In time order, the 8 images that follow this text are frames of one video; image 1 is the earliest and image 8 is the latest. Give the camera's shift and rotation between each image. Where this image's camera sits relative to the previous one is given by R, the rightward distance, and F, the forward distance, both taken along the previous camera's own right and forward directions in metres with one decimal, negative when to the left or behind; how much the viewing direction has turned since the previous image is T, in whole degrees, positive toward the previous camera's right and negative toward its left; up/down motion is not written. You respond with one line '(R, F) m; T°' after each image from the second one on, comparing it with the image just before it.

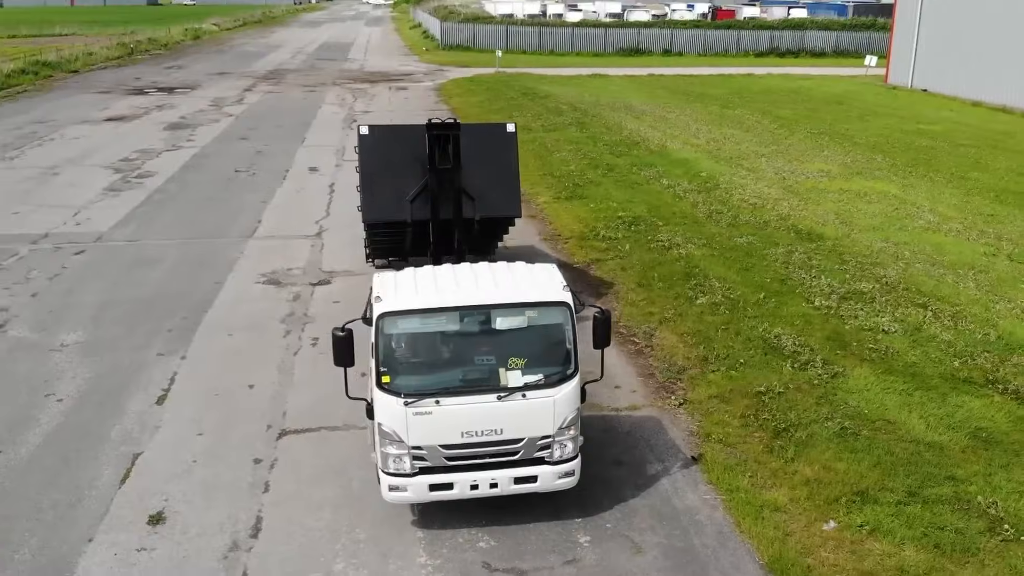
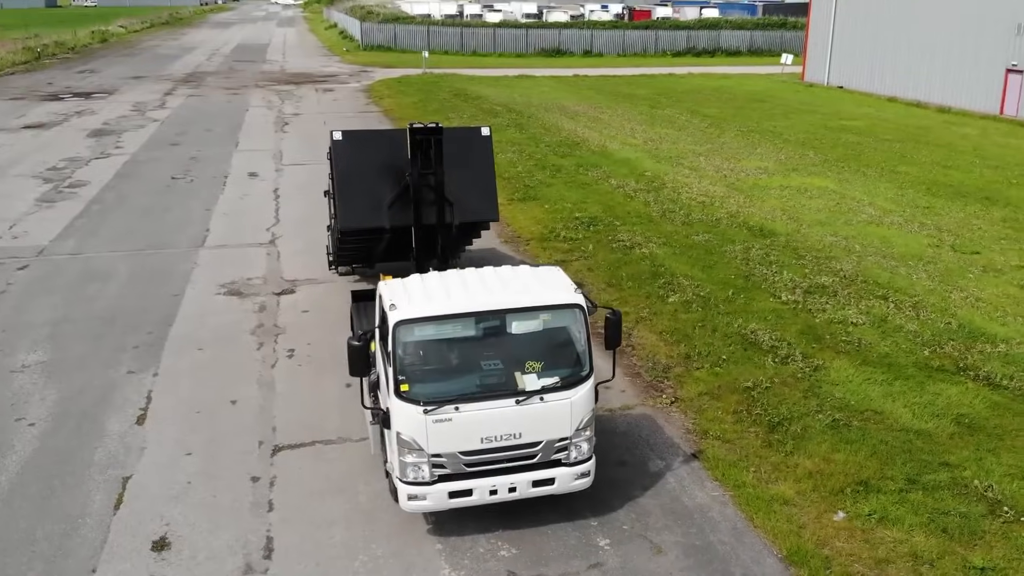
(-0.8, +0.1) m; +5°
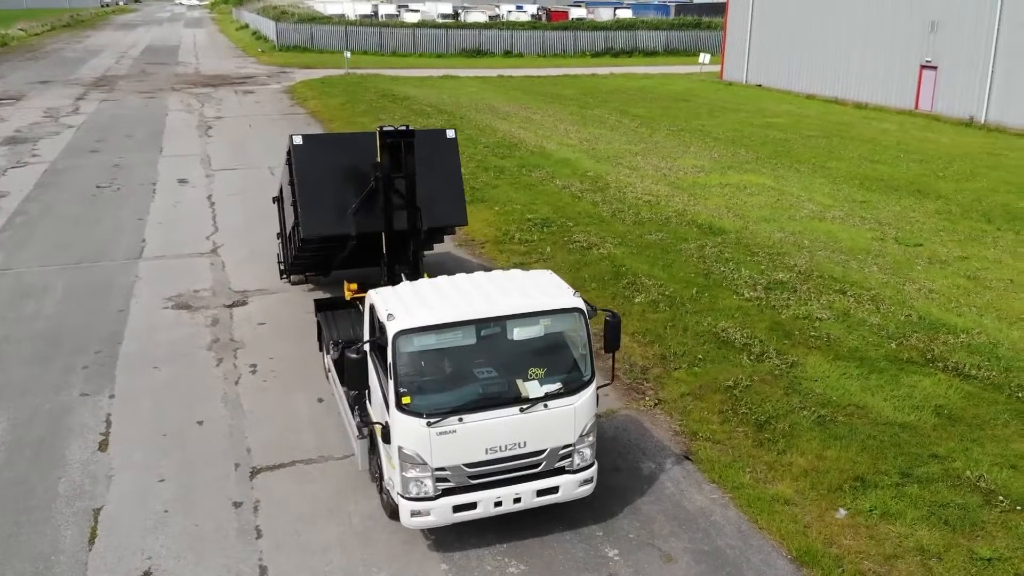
(-0.7, +0.3) m; +5°
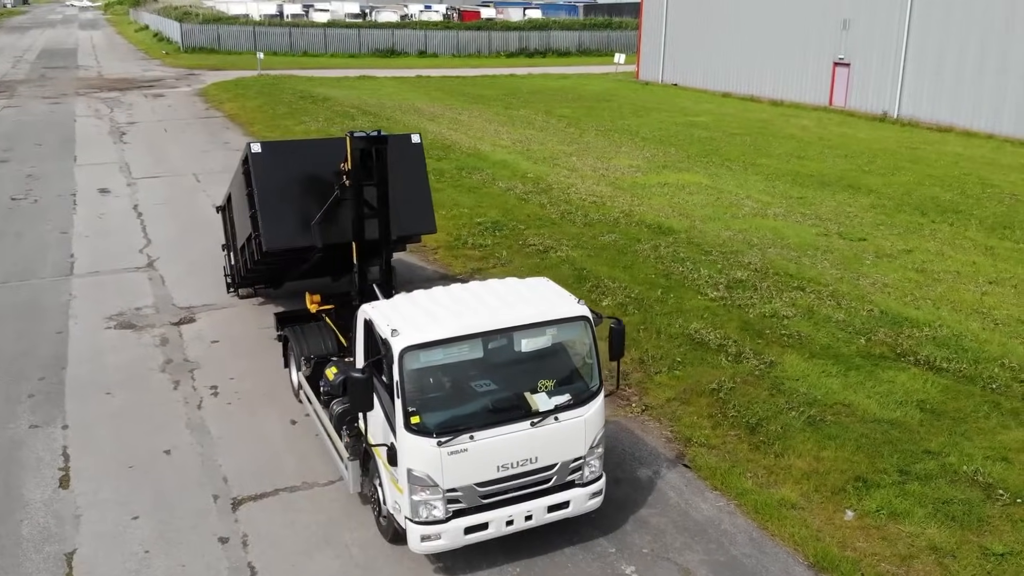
(-0.8, +0.4) m; +6°
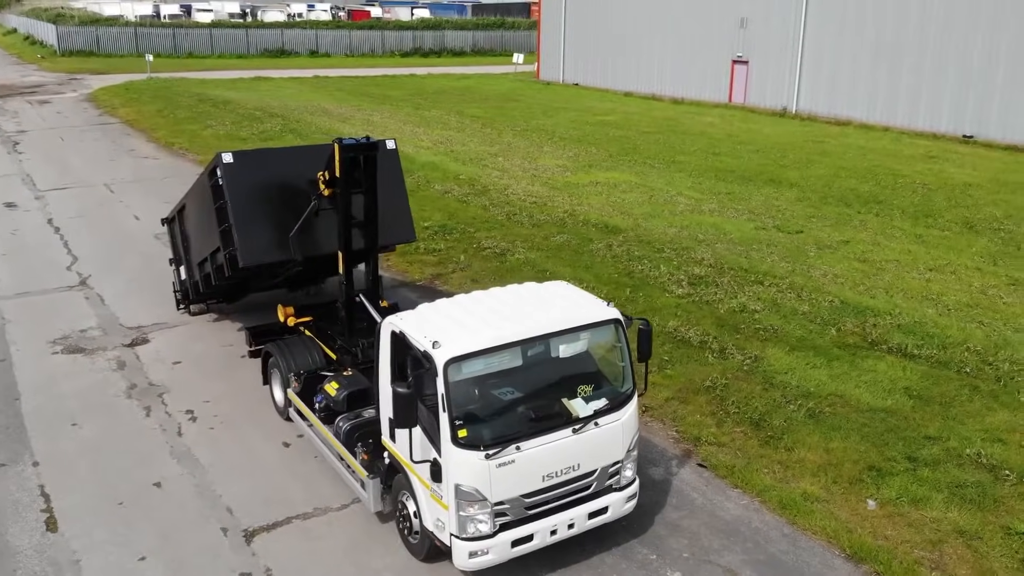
(-1.2, +0.3) m; +7°
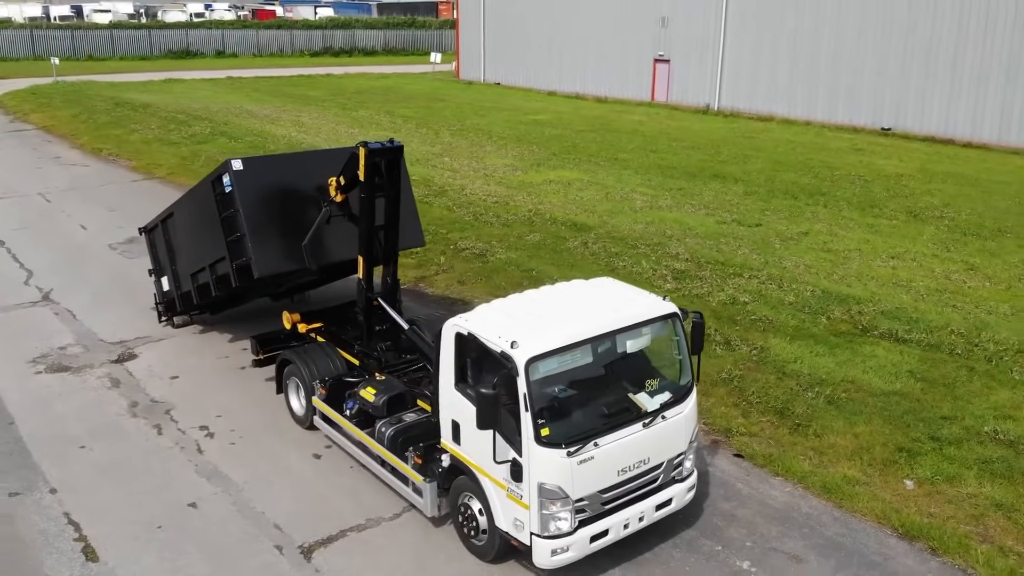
(-1.3, +0.1) m; +6°
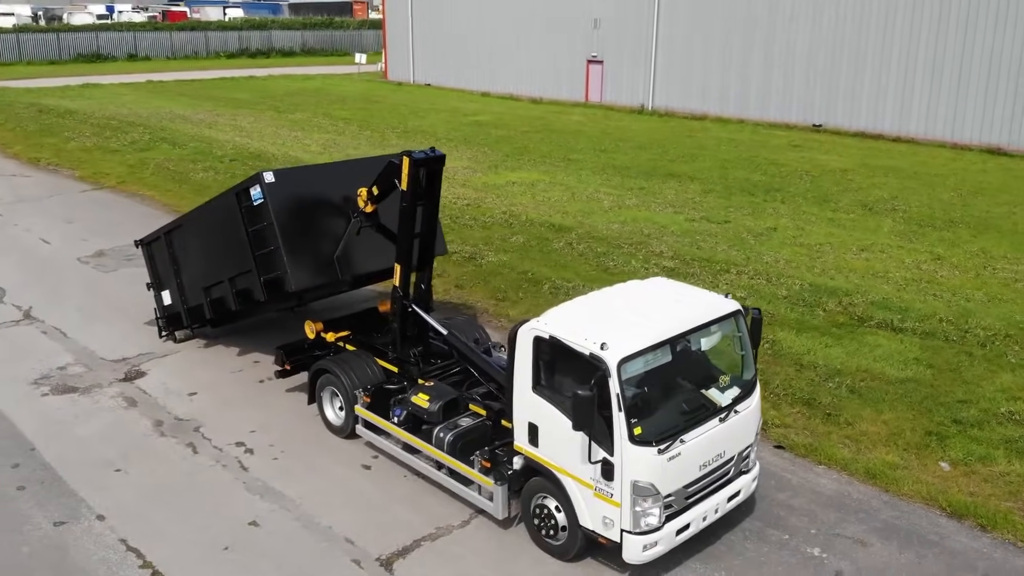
(-1.4, 0.0) m; +6°
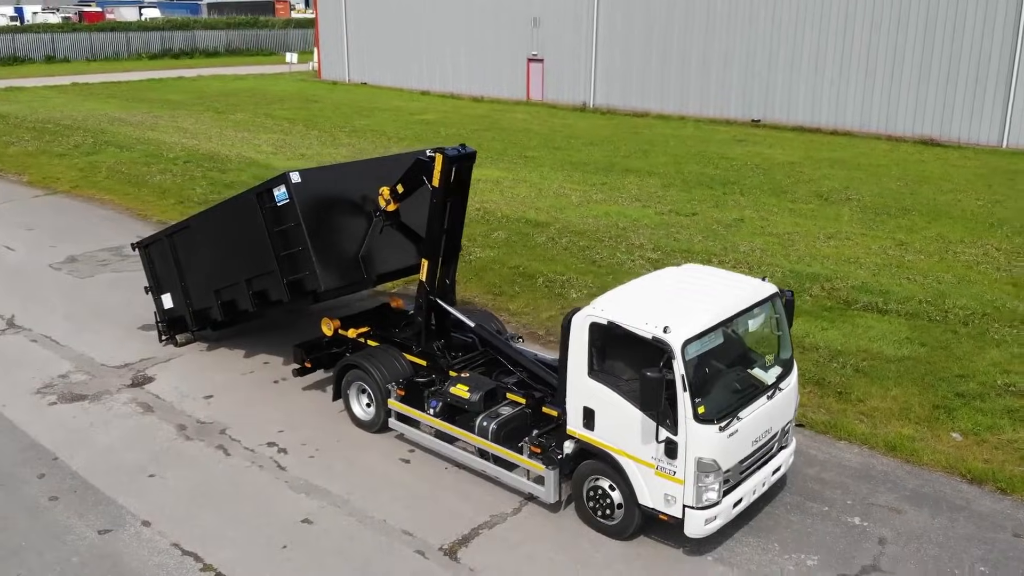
(-1.1, -0.1) m; +5°
